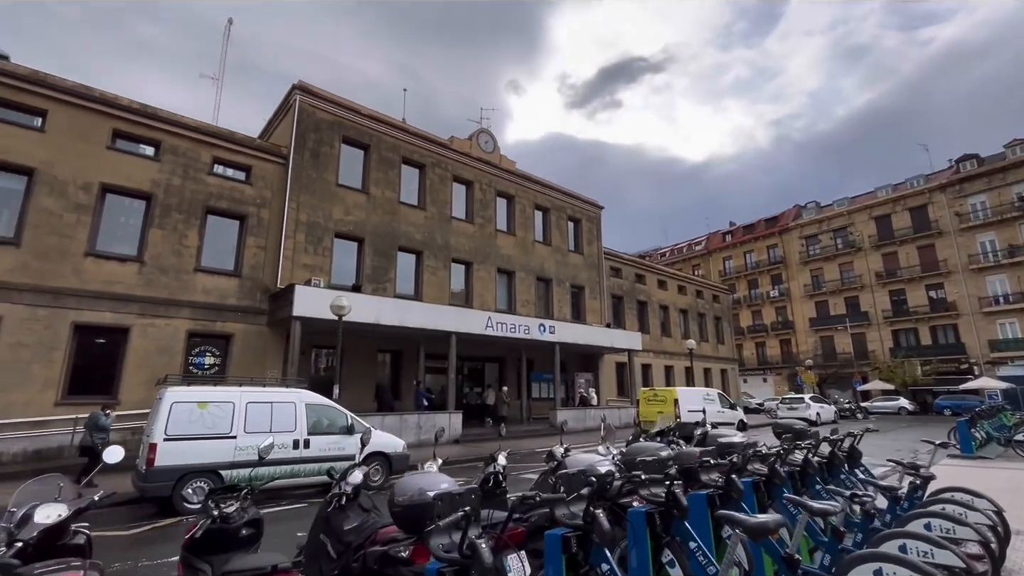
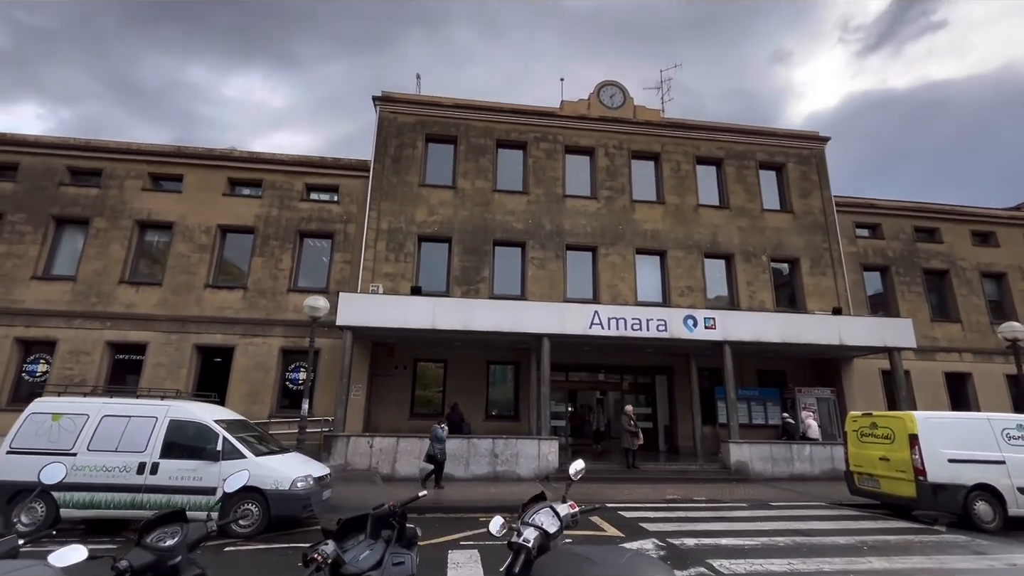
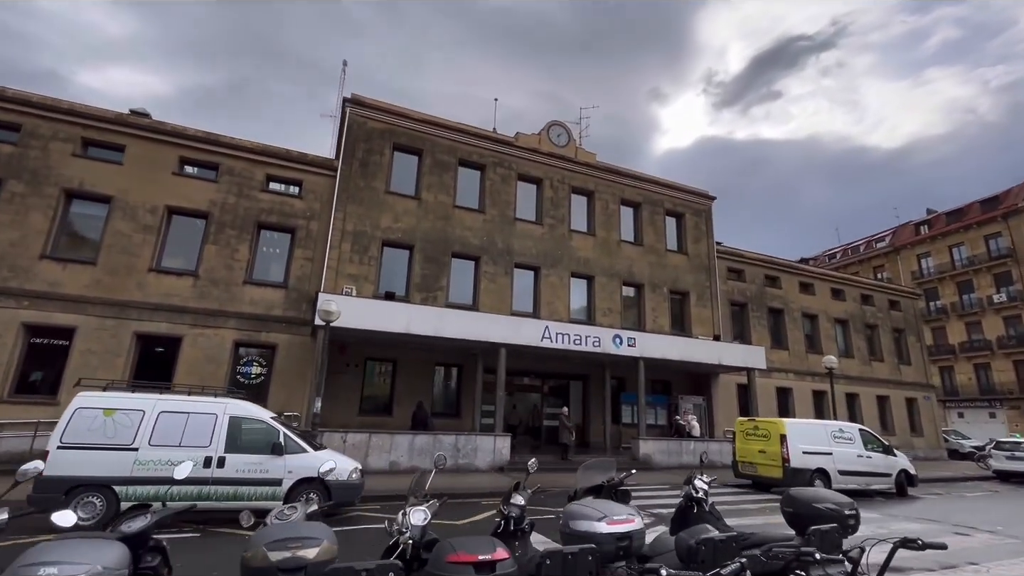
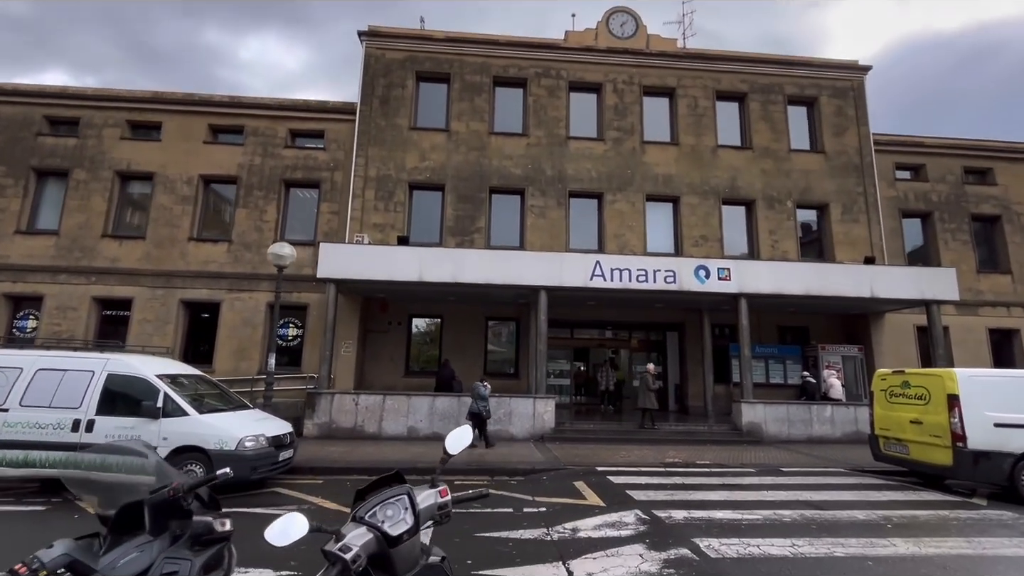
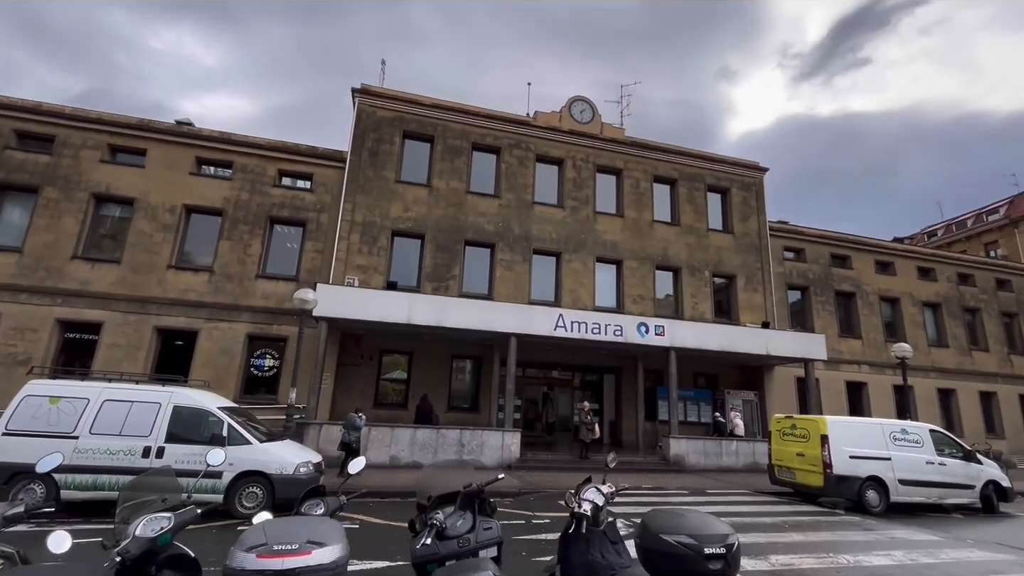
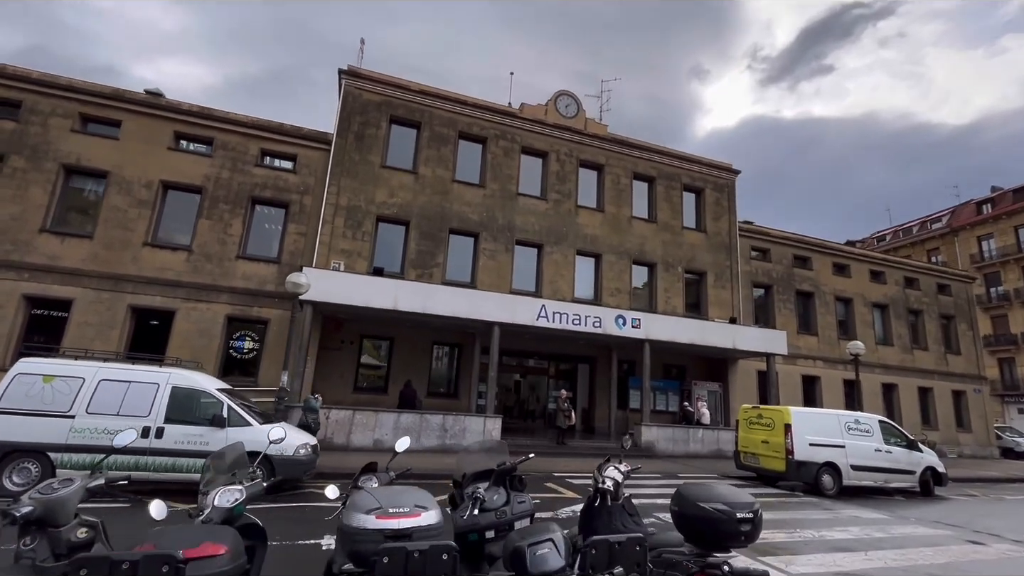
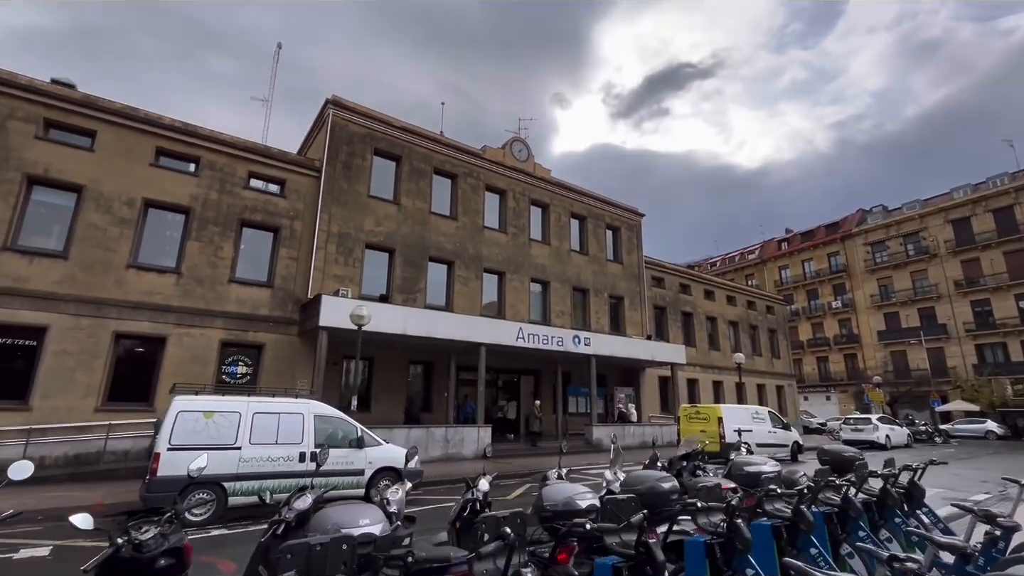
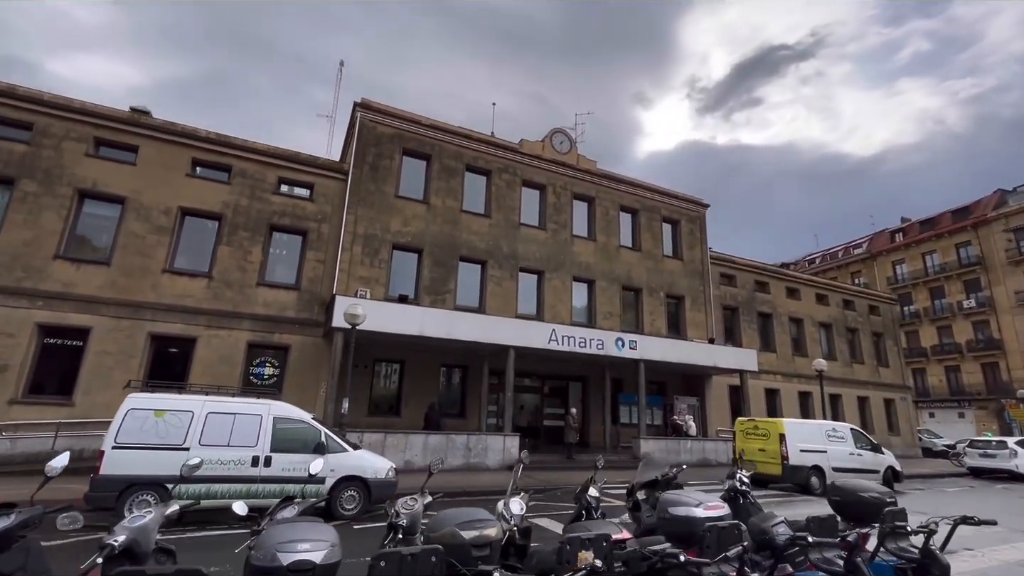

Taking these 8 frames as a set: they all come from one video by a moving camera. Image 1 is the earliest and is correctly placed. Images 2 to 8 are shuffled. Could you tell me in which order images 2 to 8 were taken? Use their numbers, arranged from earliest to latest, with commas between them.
7, 8, 3, 6, 5, 2, 4
